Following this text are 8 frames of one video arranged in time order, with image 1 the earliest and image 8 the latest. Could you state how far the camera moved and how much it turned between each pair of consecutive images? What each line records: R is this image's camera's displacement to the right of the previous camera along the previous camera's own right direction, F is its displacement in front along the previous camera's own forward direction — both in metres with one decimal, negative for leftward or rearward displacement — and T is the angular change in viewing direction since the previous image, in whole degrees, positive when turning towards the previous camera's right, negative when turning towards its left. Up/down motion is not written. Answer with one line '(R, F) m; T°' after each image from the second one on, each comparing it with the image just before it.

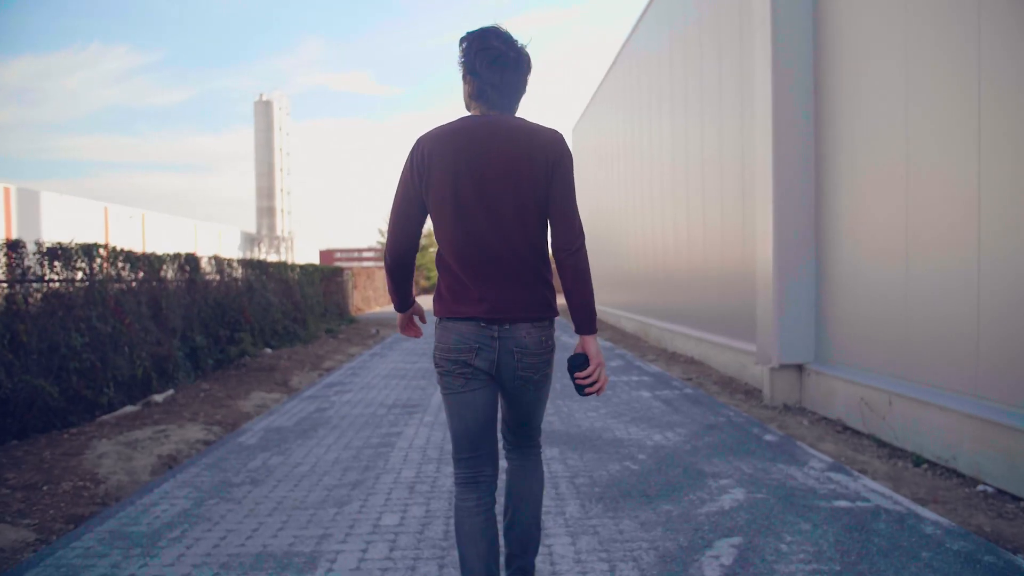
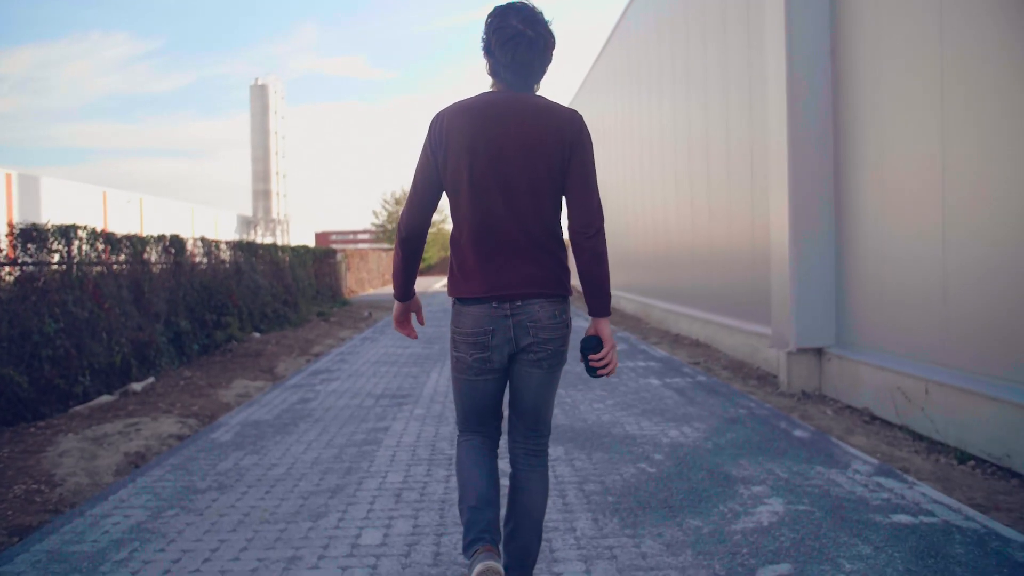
(0.0, +0.5) m; 0°
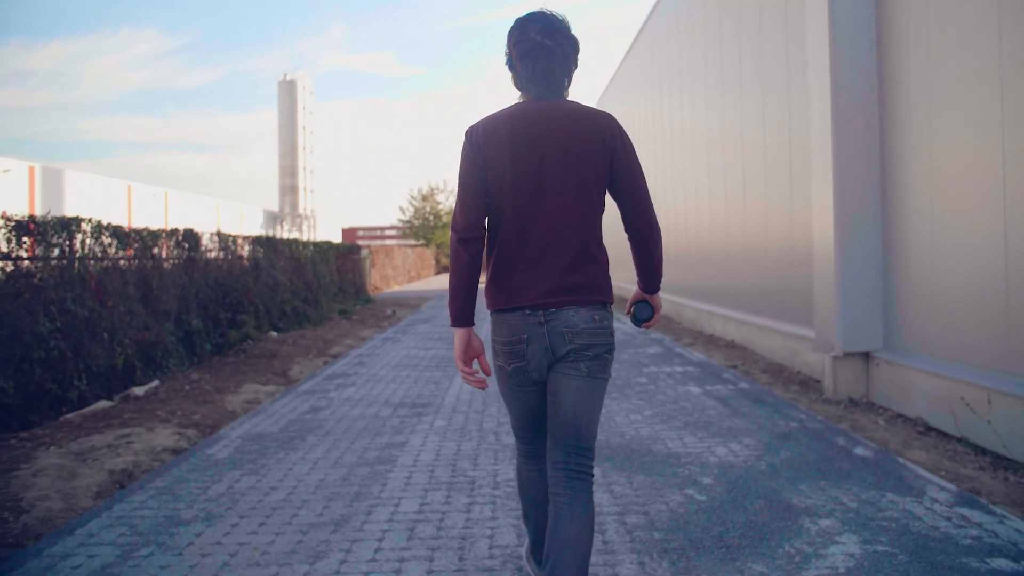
(0.0, +0.4) m; -2°
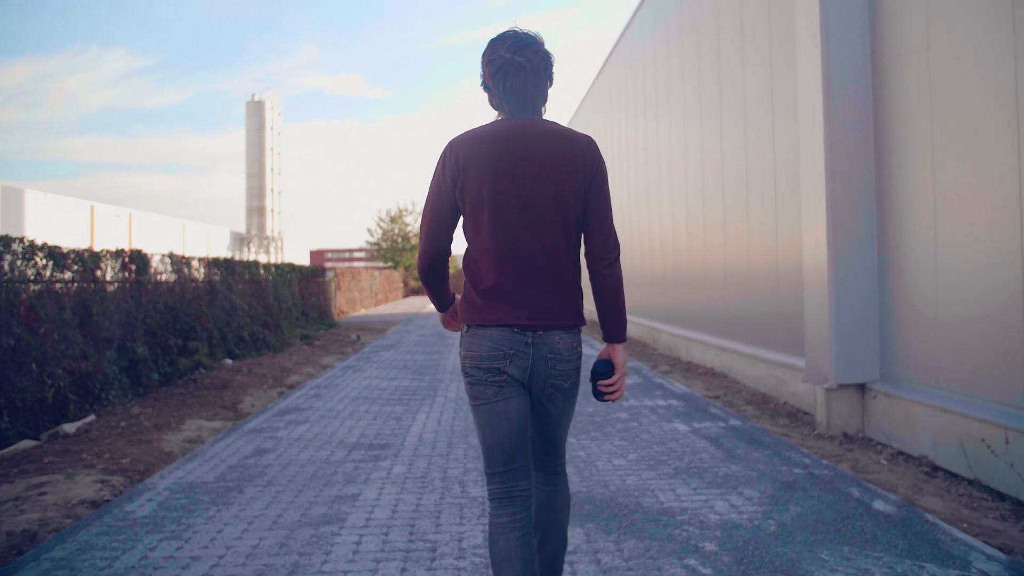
(0.0, +0.5) m; +2°
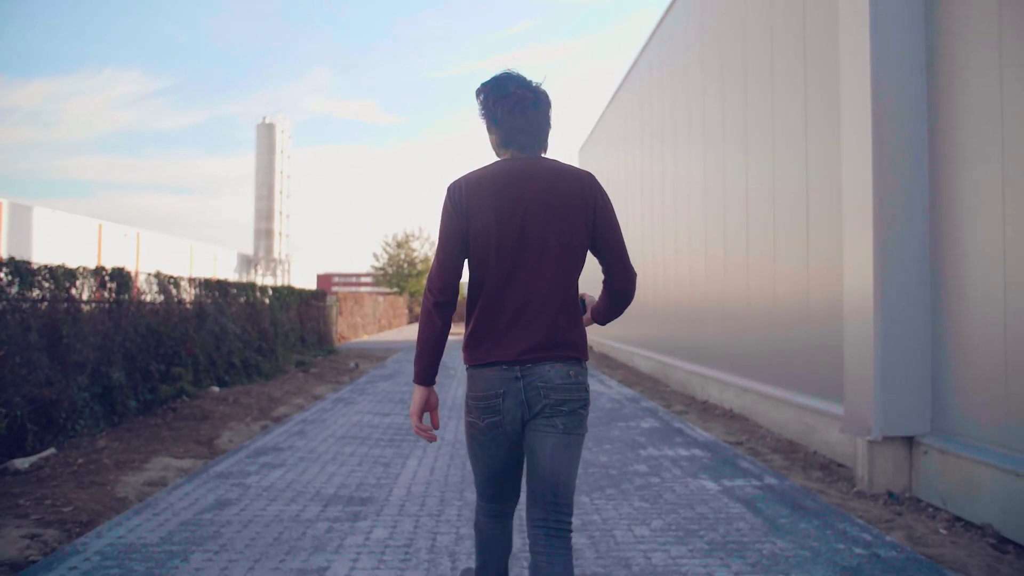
(0.0, +0.6) m; -1°
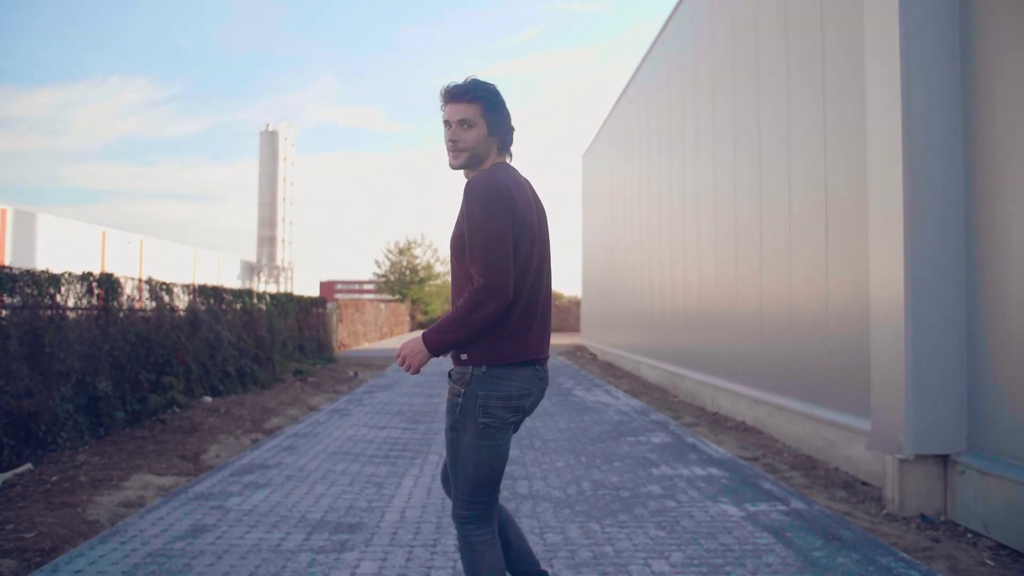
(0.0, +0.4) m; 0°
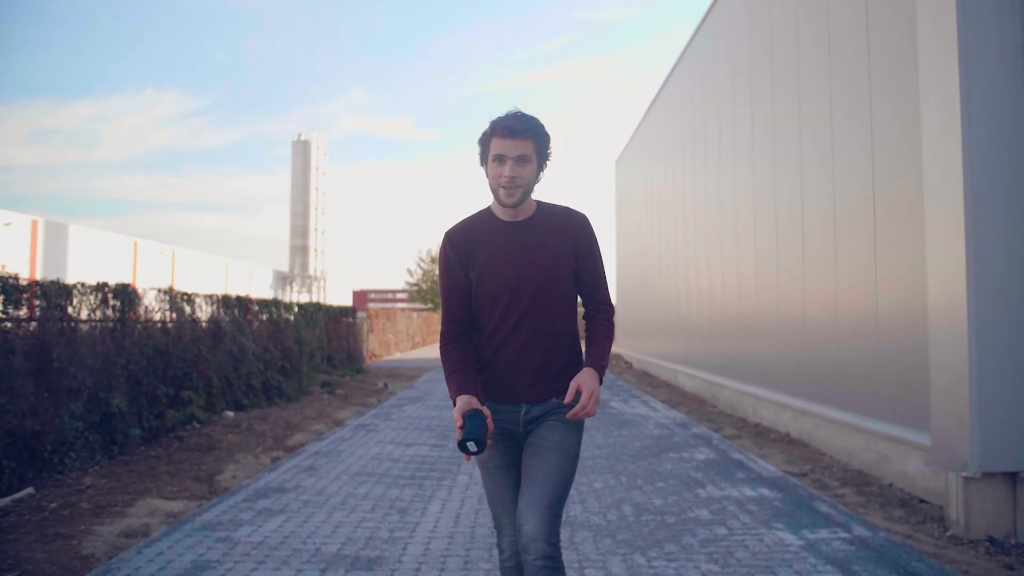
(0.0, +0.3) m; -2°
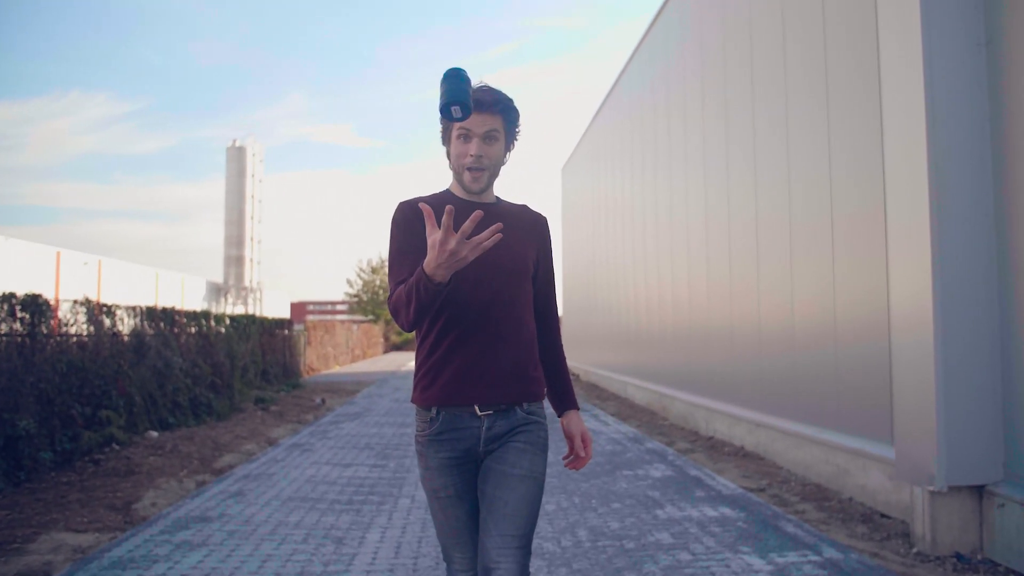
(0.0, +0.3) m; +4°
